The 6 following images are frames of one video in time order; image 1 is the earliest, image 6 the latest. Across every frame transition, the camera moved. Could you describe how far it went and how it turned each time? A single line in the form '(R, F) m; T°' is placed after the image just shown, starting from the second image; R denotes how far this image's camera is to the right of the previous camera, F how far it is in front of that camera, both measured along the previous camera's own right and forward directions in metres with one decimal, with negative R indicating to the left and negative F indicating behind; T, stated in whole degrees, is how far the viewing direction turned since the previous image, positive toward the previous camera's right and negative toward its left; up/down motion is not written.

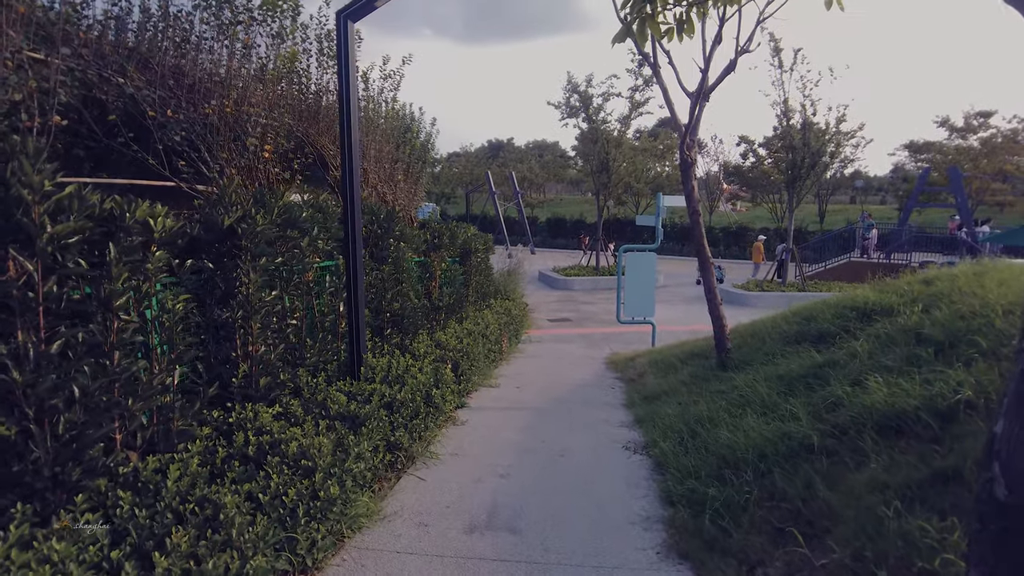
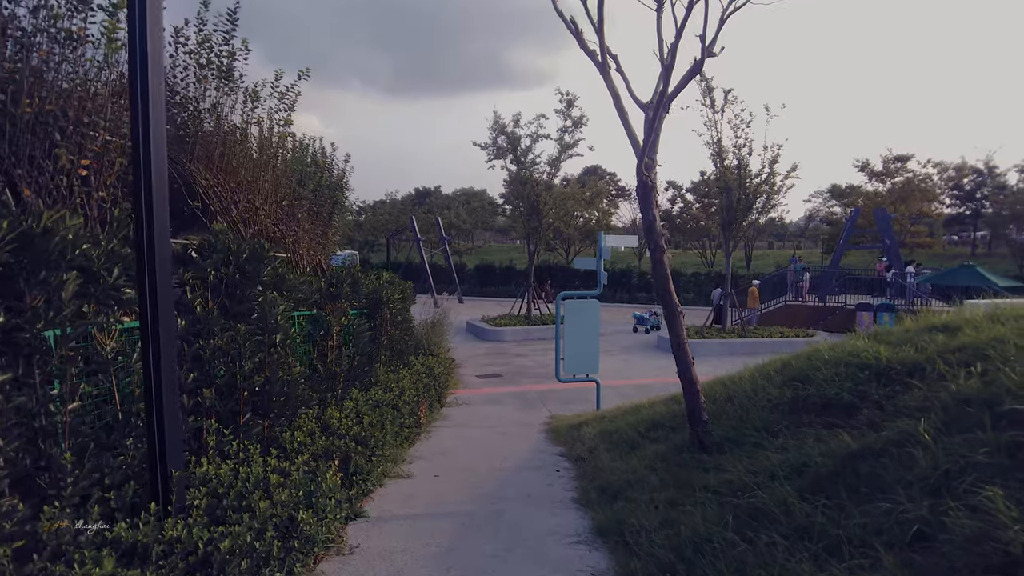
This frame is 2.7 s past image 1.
(+0.1, +1.7) m; +6°
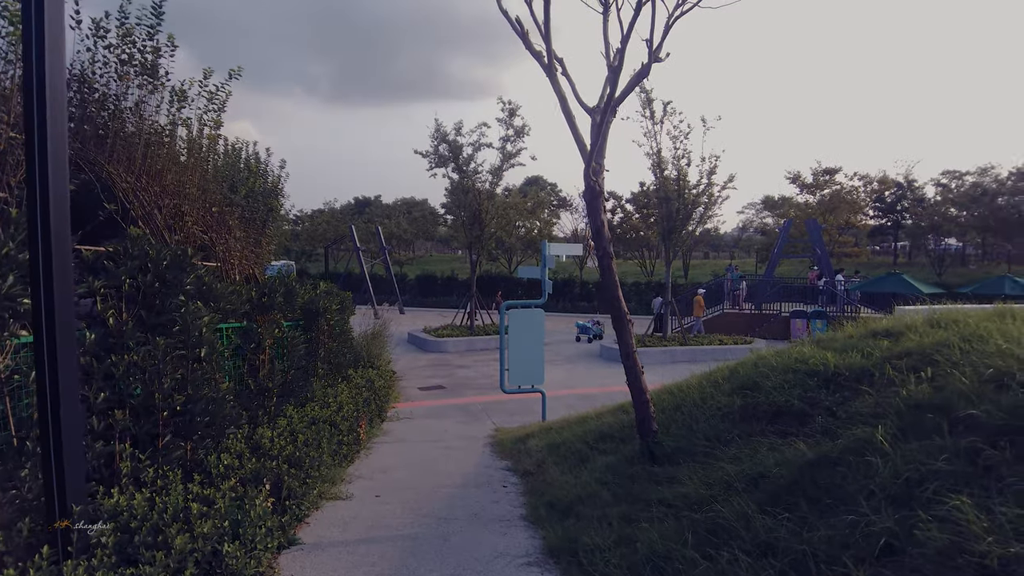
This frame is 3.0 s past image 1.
(0.0, +0.2) m; +5°
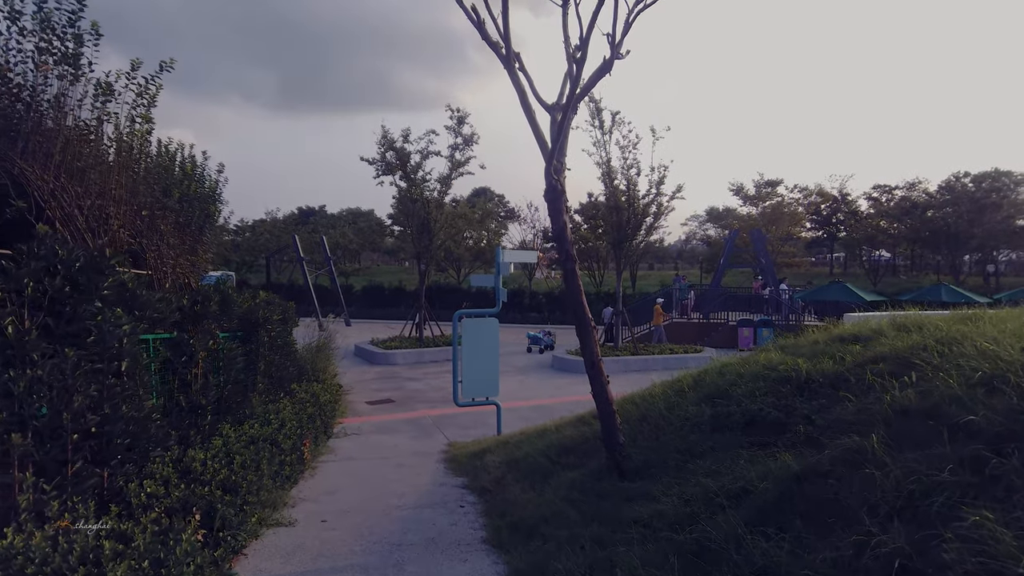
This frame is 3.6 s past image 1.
(-0.1, +0.4) m; +4°
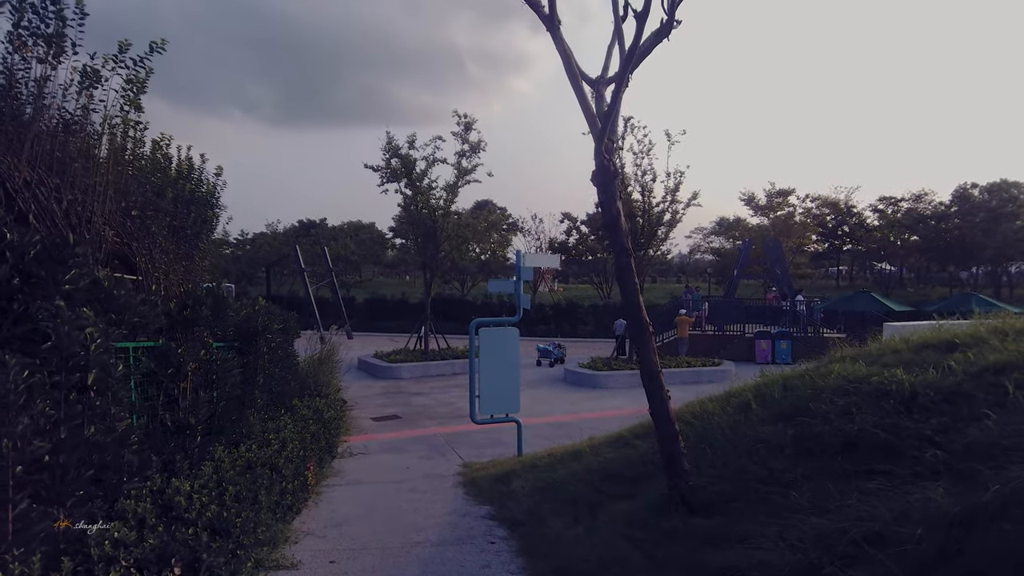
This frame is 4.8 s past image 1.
(-0.3, +0.8) m; 0°
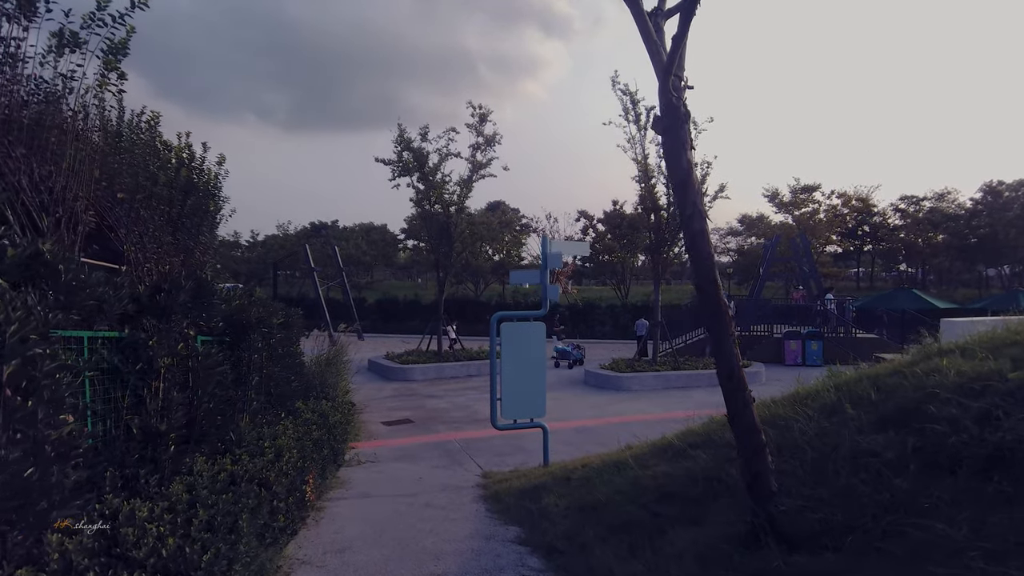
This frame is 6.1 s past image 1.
(-0.2, +0.9) m; -1°
